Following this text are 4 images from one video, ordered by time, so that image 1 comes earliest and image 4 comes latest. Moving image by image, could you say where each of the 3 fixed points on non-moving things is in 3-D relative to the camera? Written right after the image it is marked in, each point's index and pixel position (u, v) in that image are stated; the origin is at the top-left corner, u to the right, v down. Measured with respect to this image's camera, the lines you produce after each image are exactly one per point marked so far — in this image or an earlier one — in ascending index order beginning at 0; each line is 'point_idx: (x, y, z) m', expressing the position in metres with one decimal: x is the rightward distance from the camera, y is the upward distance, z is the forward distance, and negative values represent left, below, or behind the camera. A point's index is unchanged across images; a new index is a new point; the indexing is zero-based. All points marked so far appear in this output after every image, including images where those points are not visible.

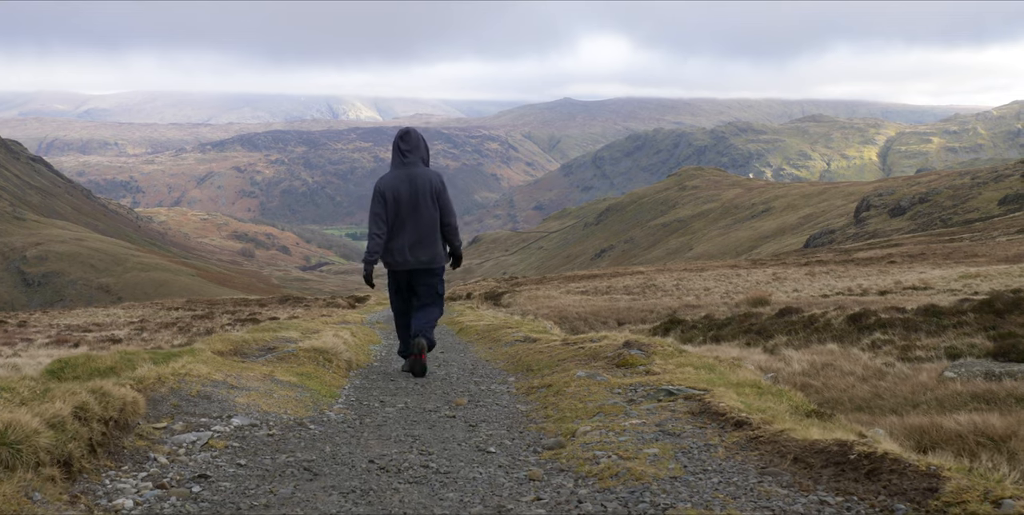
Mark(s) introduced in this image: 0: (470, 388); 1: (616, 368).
0: (-0.9, -2.7, +13.5) m
1: (+1.9, -2.1, +12.3) m
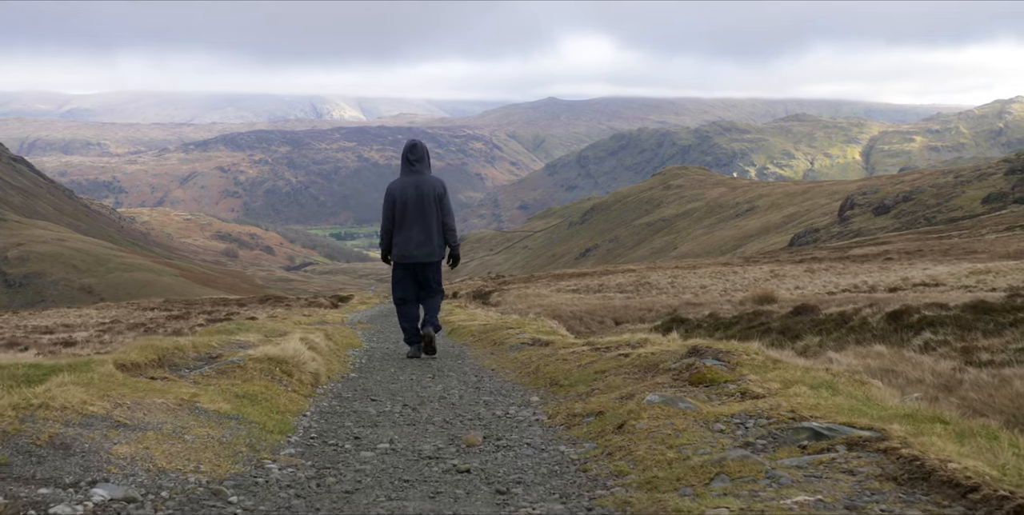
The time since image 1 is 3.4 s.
0: (-0.5, -2.3, +9.8) m
1: (+2.4, -1.7, +8.6) m
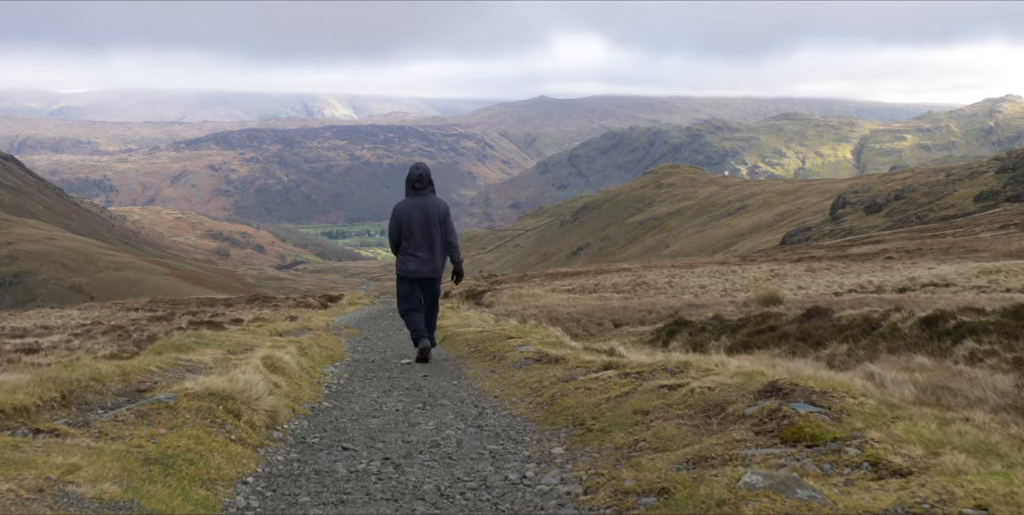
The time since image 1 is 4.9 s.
0: (-0.3, -2.4, +7.2) m
1: (+2.6, -1.8, +6.1) m
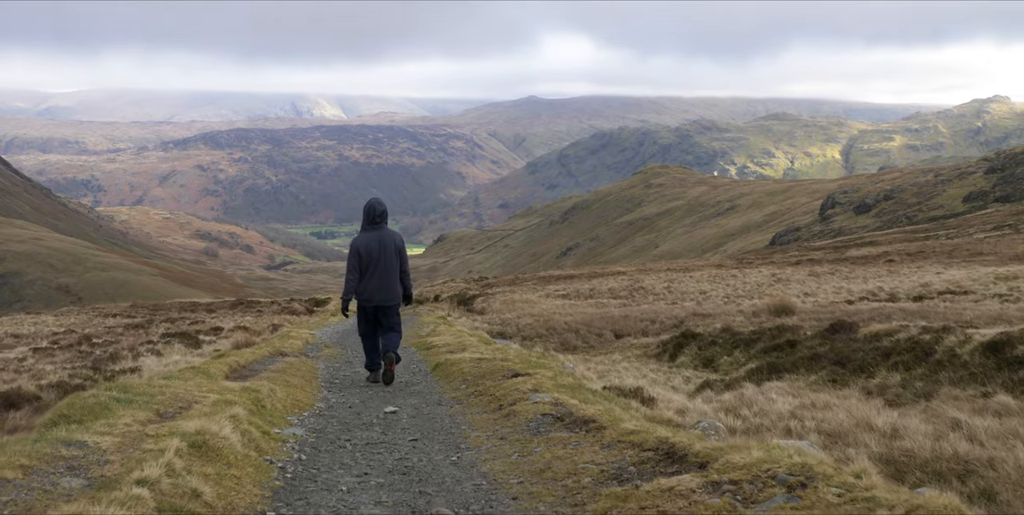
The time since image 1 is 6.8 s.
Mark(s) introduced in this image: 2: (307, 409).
0: (+0.2, -3.0, +3.6) m
1: (+3.0, -2.4, +2.5) m
2: (-4.8, -3.6, +15.2) m
